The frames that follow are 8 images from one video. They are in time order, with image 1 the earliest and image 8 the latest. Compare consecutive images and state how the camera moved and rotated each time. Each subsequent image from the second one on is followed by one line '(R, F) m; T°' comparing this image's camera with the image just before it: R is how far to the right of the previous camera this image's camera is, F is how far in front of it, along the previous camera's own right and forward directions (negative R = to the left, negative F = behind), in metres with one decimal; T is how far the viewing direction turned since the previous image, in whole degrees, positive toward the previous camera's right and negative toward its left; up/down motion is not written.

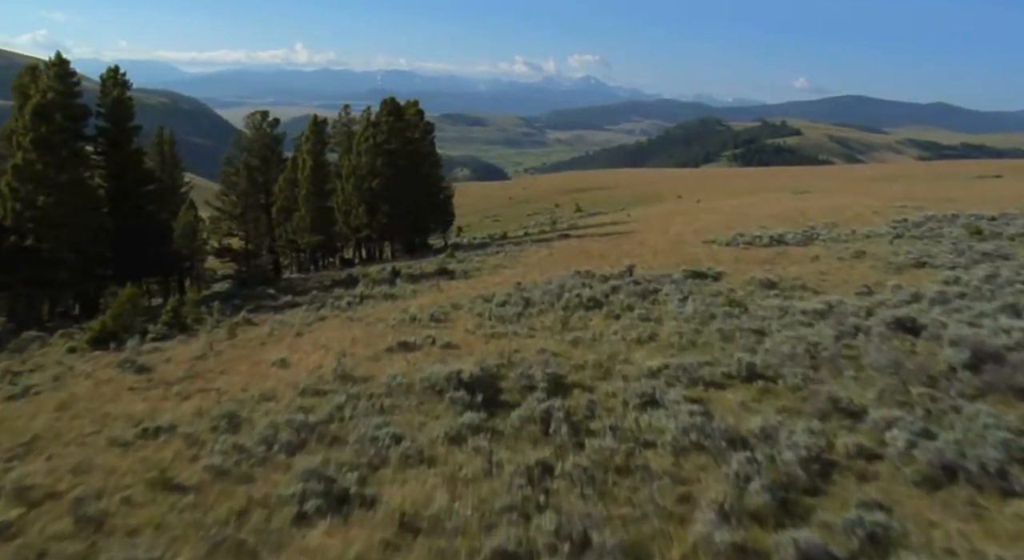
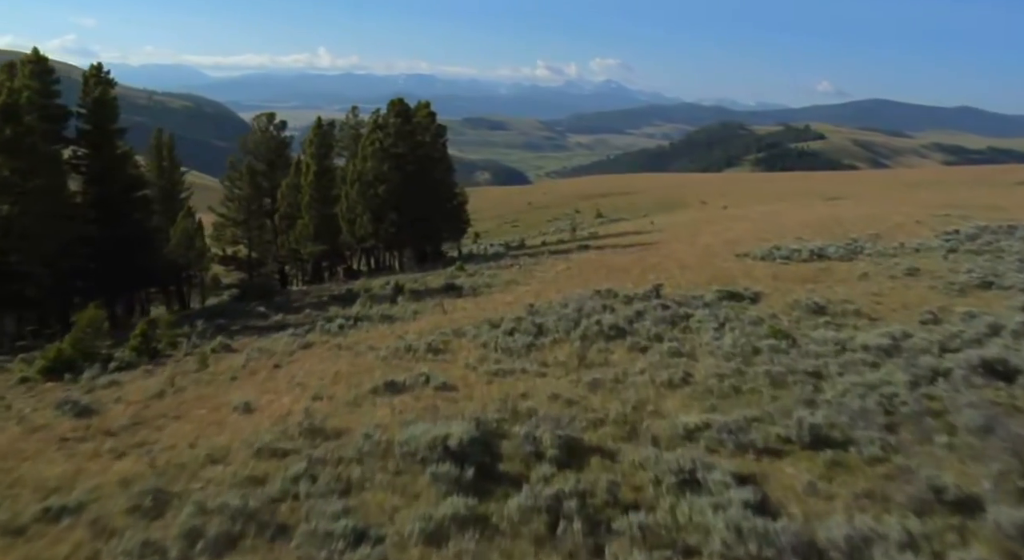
(+0.3, +3.6) m; -1°
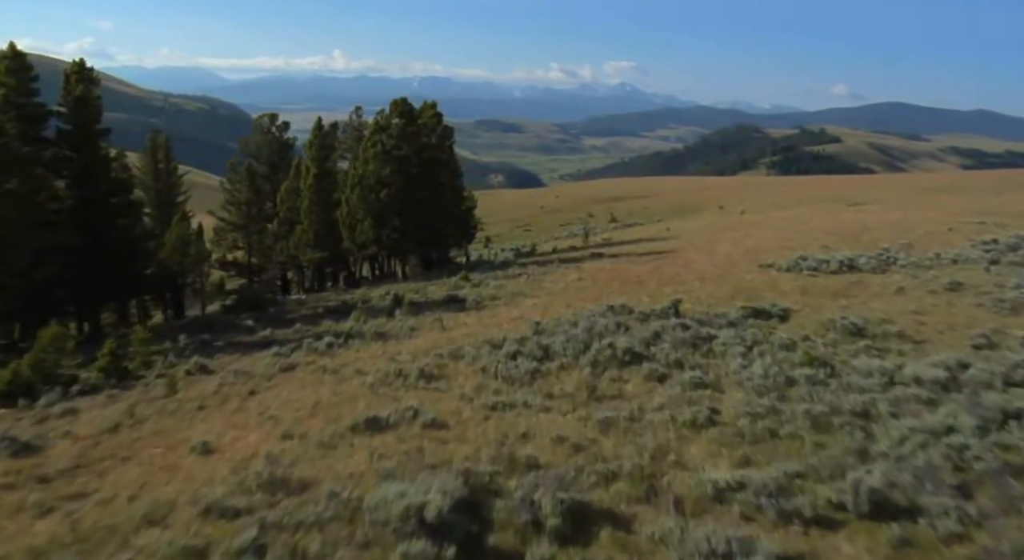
(+0.2, +2.6) m; -1°
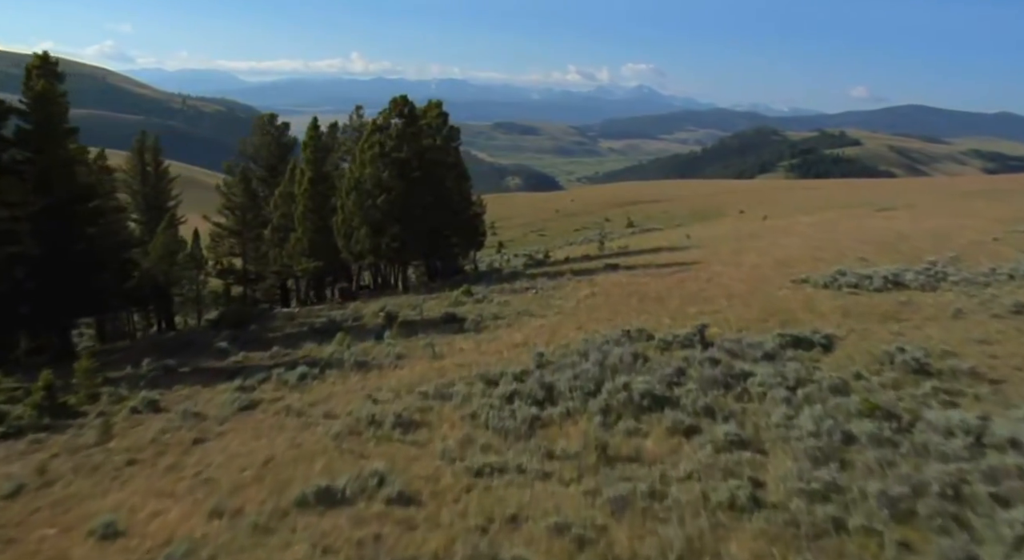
(+0.4, +3.6) m; -1°
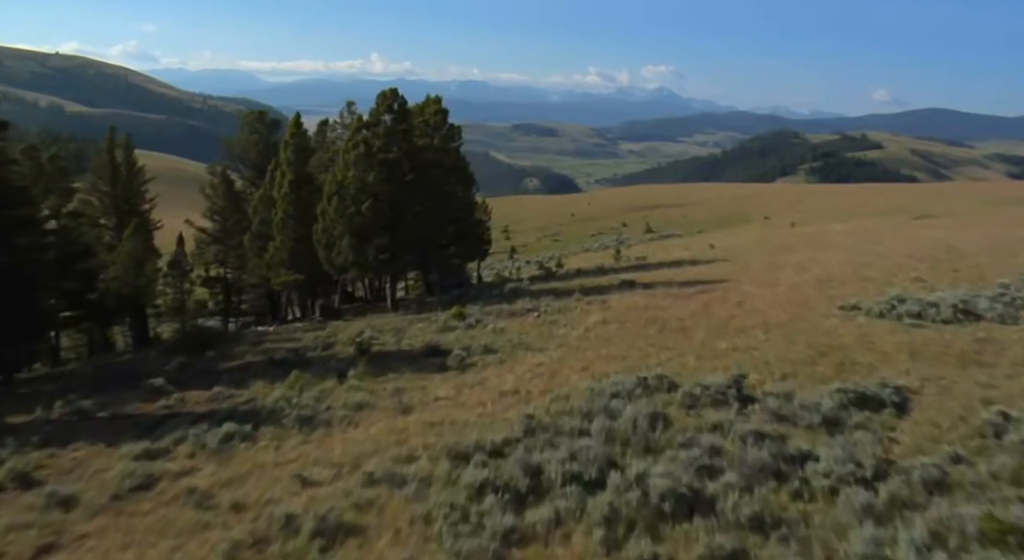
(+0.6, +5.1) m; -1°
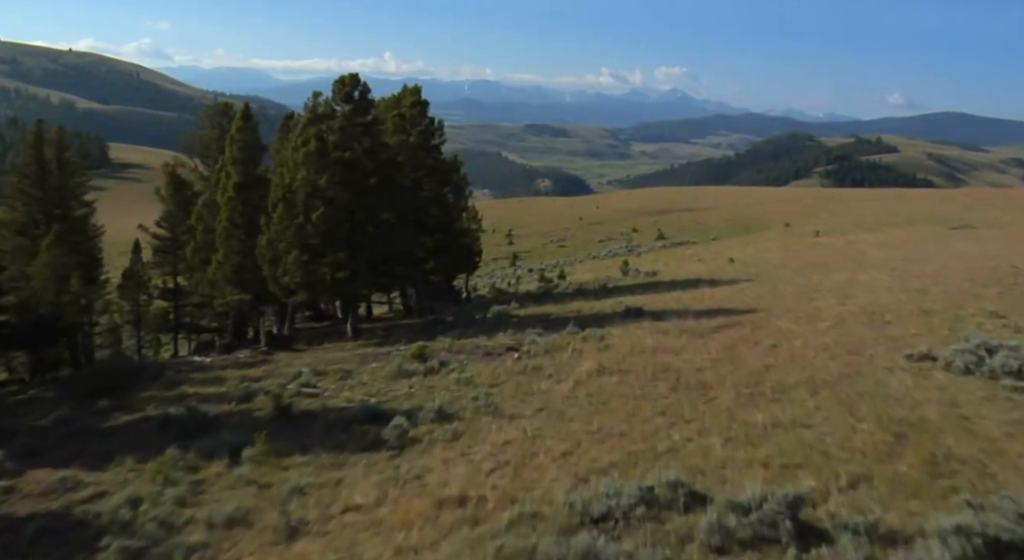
(+0.9, +6.6) m; -1°
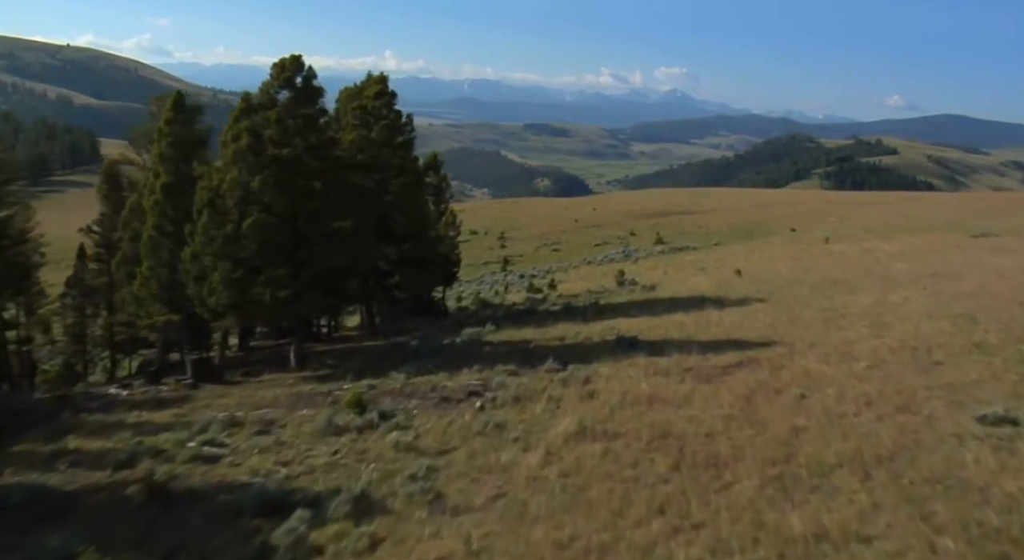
(+0.8, +5.2) m; 0°
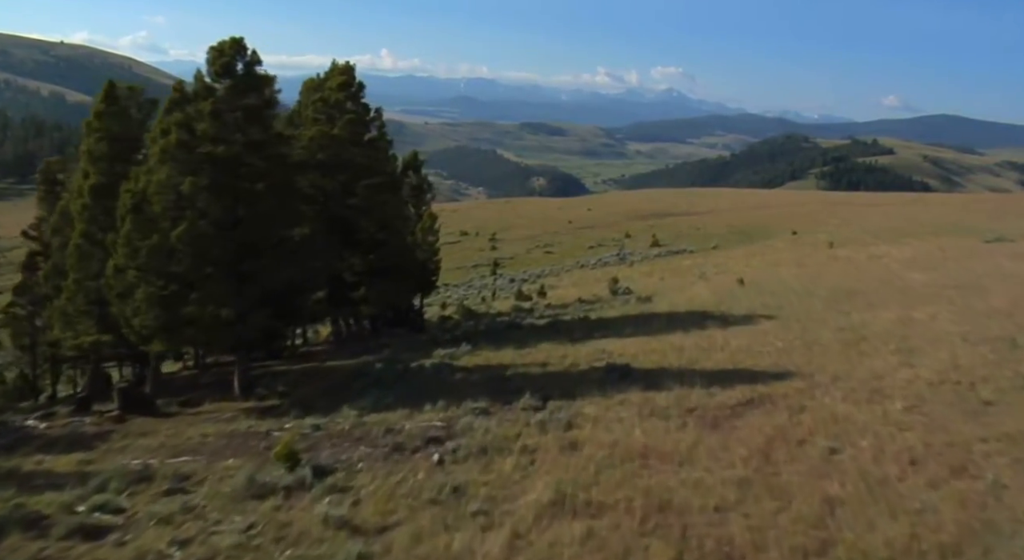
(+0.5, +3.6) m; 0°
